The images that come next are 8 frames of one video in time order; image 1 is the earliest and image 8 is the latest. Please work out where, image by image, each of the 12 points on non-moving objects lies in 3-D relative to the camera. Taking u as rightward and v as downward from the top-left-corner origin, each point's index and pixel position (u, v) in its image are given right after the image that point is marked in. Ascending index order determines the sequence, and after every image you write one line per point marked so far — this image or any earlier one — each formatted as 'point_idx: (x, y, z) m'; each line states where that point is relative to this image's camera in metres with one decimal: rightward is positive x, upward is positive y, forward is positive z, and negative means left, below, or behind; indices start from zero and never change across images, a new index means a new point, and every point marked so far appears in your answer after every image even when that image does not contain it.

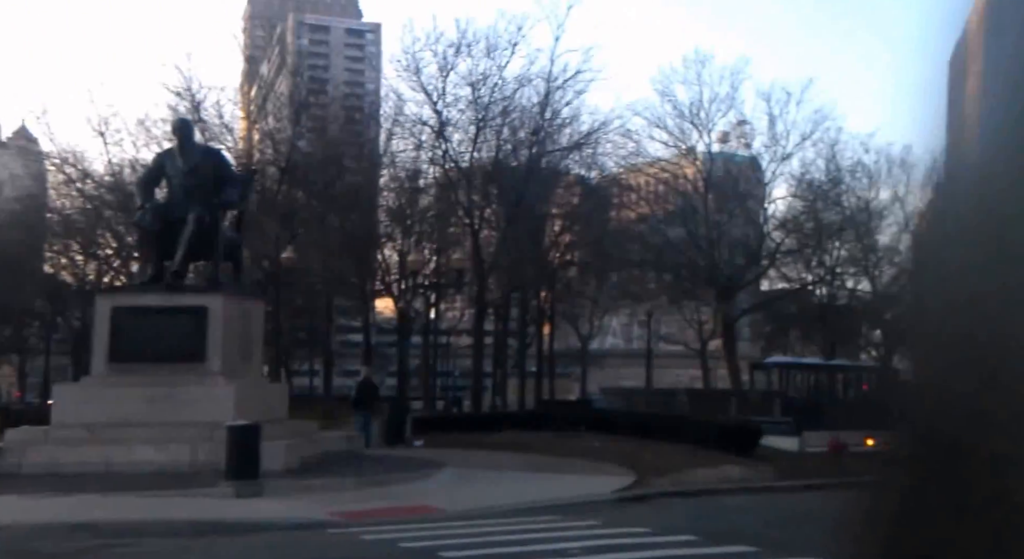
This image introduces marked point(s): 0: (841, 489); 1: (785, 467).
0: (+5.1, -3.3, +18.0) m
1: (+4.7, -3.2, +19.9) m
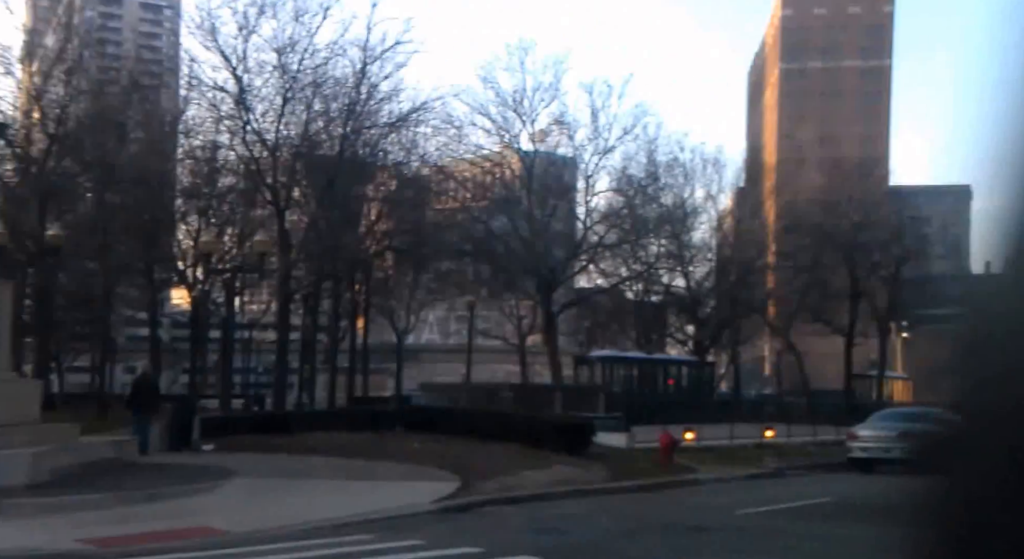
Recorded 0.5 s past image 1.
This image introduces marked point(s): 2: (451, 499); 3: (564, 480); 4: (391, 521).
0: (+2.2, -3.1, +17.3) m
1: (+1.5, -3.1, +19.1) m
2: (-0.8, -2.7, +14.3) m
3: (+0.8, -2.9, +17.0) m
4: (-1.2, -2.5, +12.1) m
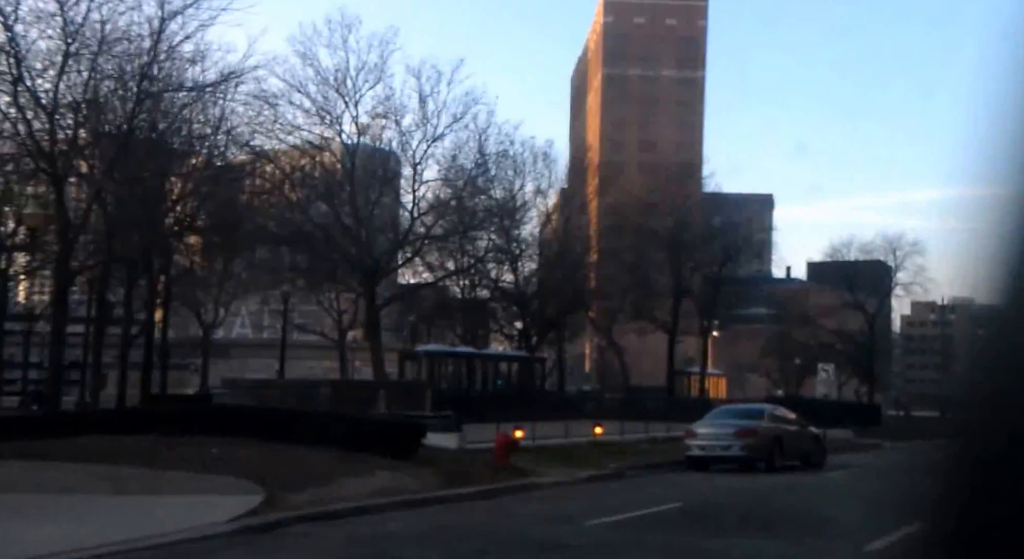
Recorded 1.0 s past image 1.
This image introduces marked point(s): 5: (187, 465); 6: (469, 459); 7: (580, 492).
0: (-0.2, -2.9, +15.5) m
1: (-1.1, -2.8, +17.1) m
2: (-2.7, -2.4, +12.0) m
3: (-1.6, -2.7, +15.0) m
4: (-2.8, -2.2, +9.8) m
5: (-4.4, -2.5, +15.7) m
6: (-0.7, -3.0, +19.5) m
7: (+1.0, -3.1, +16.9) m
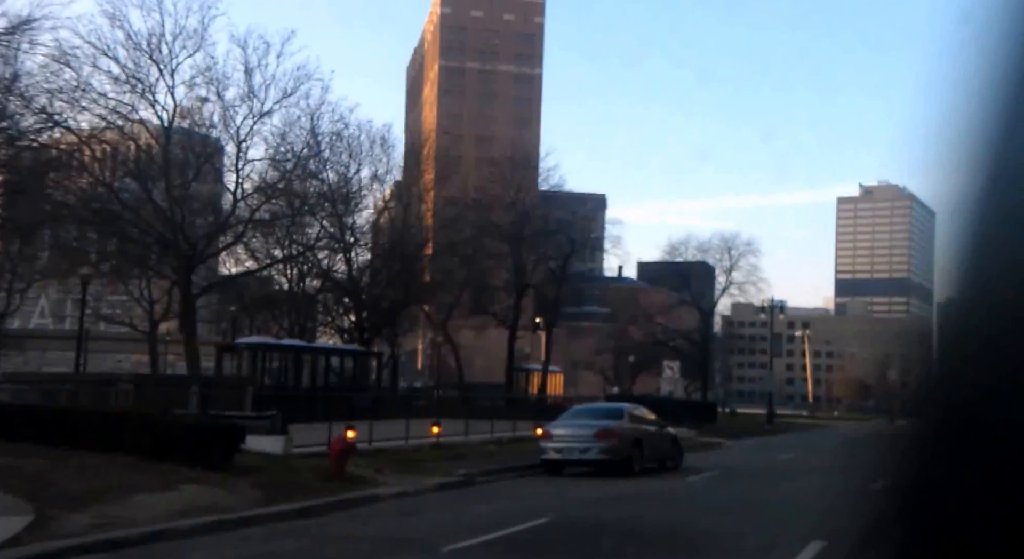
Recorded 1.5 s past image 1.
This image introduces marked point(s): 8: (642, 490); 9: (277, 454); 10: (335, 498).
0: (-2.0, -2.6, +13.0) m
1: (-3.2, -2.5, +14.4) m
2: (-3.9, -2.1, +9.2) m
3: (-3.3, -2.3, +12.3) m
4: (-3.8, -1.9, +7.0) m
5: (-6.2, -2.1, +12.6) m
6: (-3.1, -2.7, +16.8) m
7: (-1.0, -2.8, +14.5) m
8: (+2.1, -3.4, +19.0) m
9: (-3.7, -2.7, +18.4) m
10: (-2.2, -2.7, +14.7) m
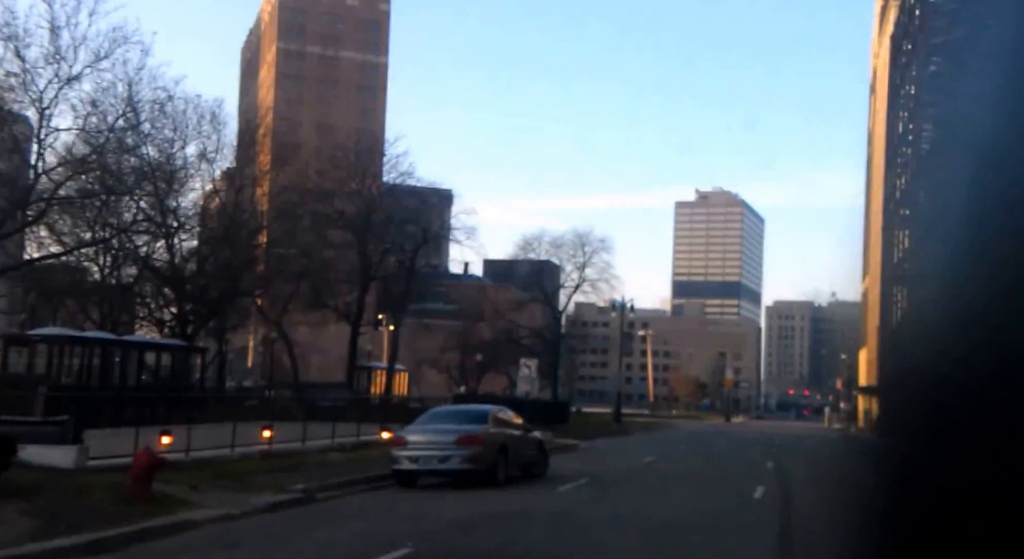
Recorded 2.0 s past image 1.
0: (-3.2, -2.3, +9.8) m
1: (-4.6, -2.2, +11.1) m
2: (-4.7, -1.8, +5.8) m
3: (-4.5, -2.0, +9.0) m
4: (-4.2, -1.5, +3.6) m
5: (-7.3, -1.8, +8.9) m
6: (-4.9, -2.3, +13.5) m
7: (-2.5, -2.5, +11.5) m
8: (0.0, -3.1, +16.3) m
9: (-5.7, -2.4, +14.9) m
10: (-3.7, -2.3, +11.5) m
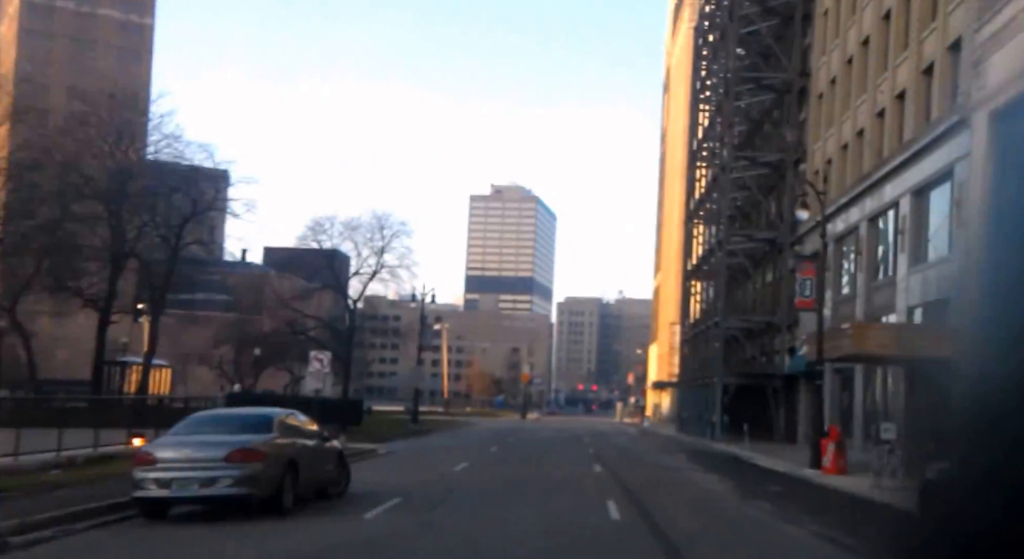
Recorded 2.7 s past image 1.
0: (-4.1, -1.8, +4.4) m
1: (-5.7, -1.7, +5.4) m
2: (-4.8, -1.2, +0.2) m
3: (-5.1, -1.5, +3.3) m
4: (-3.9, -1.0, -1.9) m
5: (-7.9, -1.2, +2.7) m
6: (-6.4, -1.8, +7.7) m
7: (-3.7, -2.0, +6.2) m
8: (-2.1, -2.6, +11.4) m
9: (-7.4, -1.8, +9.0) m
10: (-4.8, -1.8, +6.0) m
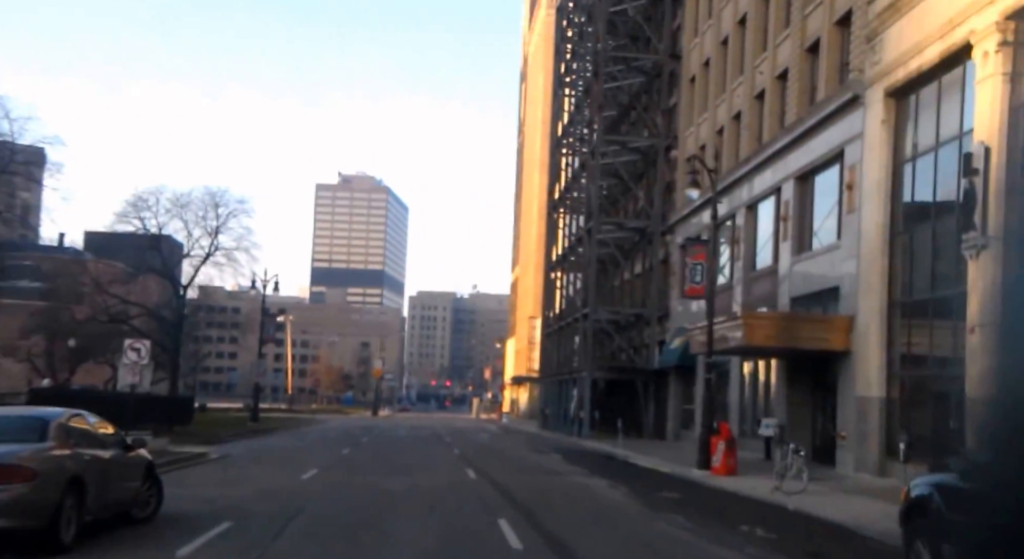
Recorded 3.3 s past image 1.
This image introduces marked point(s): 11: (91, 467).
0: (-3.9, -1.3, 0.0) m
1: (-5.6, -1.2, +0.9) m
2: (-4.1, -0.8, -4.2) m
3: (-4.8, -1.0, -1.1) m
4: (-3.0, -0.6, -6.1) m
5: (-7.5, -0.7, -2.1) m
6: (-6.6, -1.3, +3.1) m
7: (-3.8, -1.5, +1.9) m
8: (-2.9, -2.2, +7.2) m
9: (-7.8, -1.3, +4.2) m
10: (-4.9, -1.3, +1.5) m
11: (-4.4, -1.9, +12.1) m
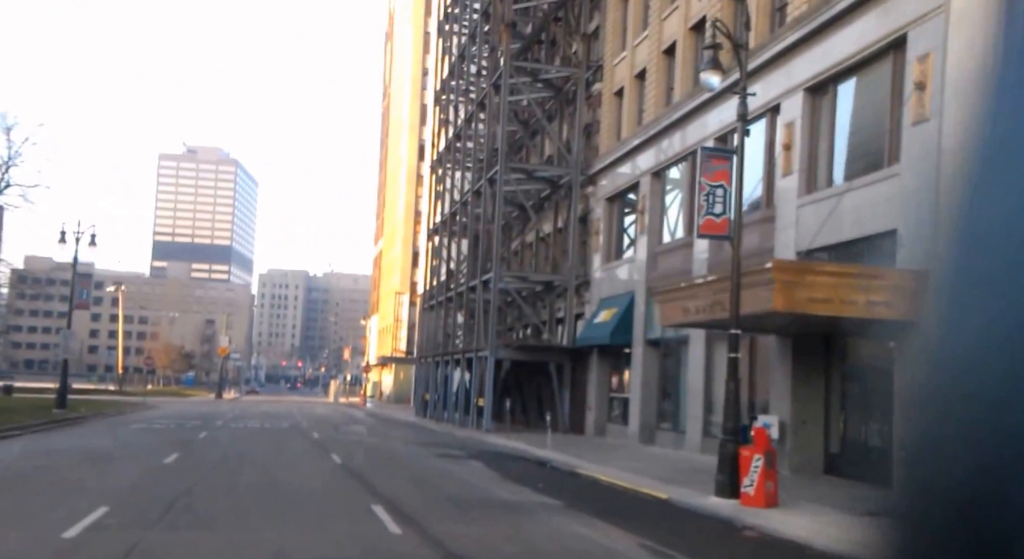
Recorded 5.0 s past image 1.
0: (-1.2, -0.3, -11.6) m
1: (-3.0, -0.2, -11.0) m
2: (-0.8, +0.1, -15.8) m
3: (-2.0, -0.1, -12.9) m
4: (+0.5, +0.3, -17.6) m
5: (-4.5, +0.3, -14.1) m
6: (-4.3, -0.2, -8.9) m
7: (-1.3, -0.5, -9.7) m
8: (-1.1, -1.1, -4.3) m
9: (-5.6, -0.2, -7.9) m
10: (-2.4, -0.3, -10.2) m
11: (-3.2, -0.7, +0.3) m
